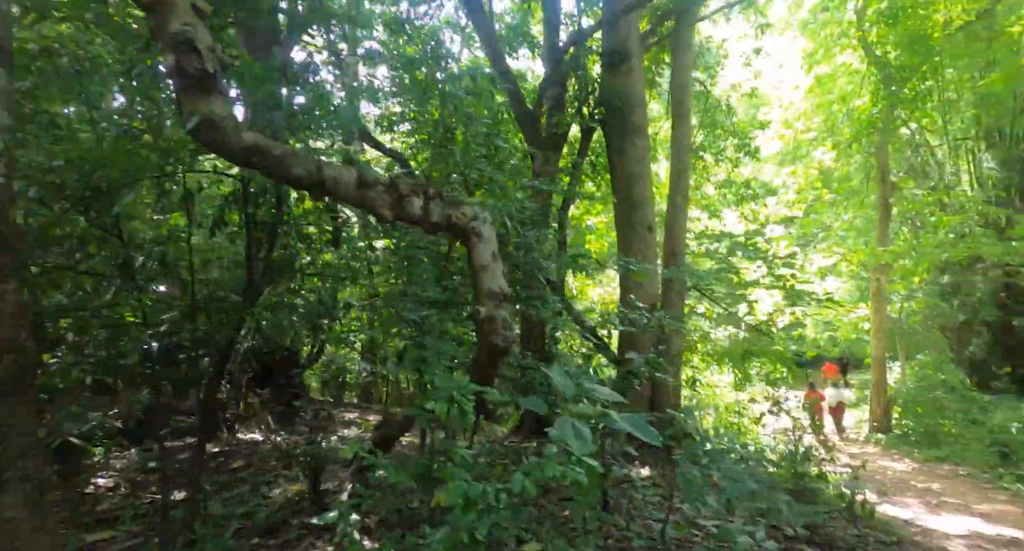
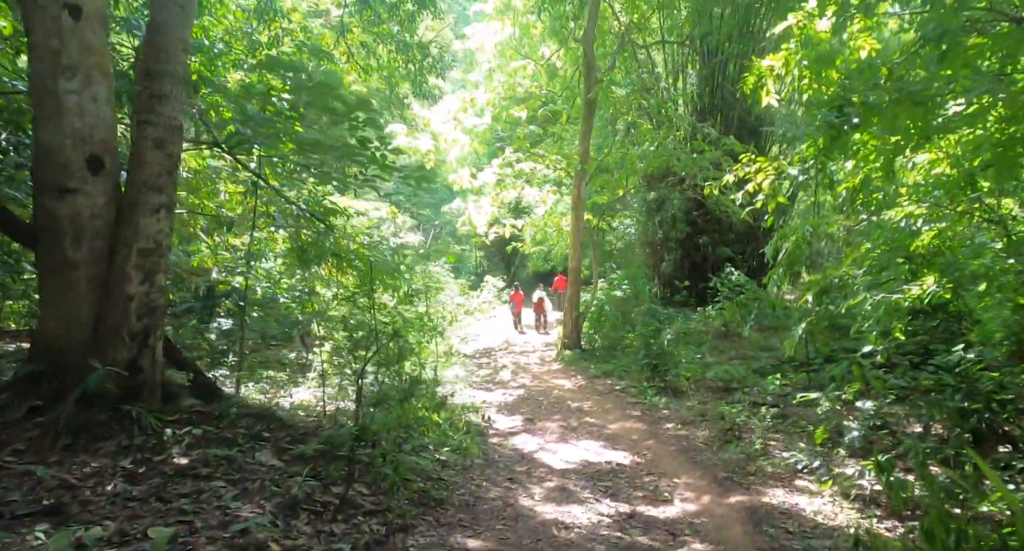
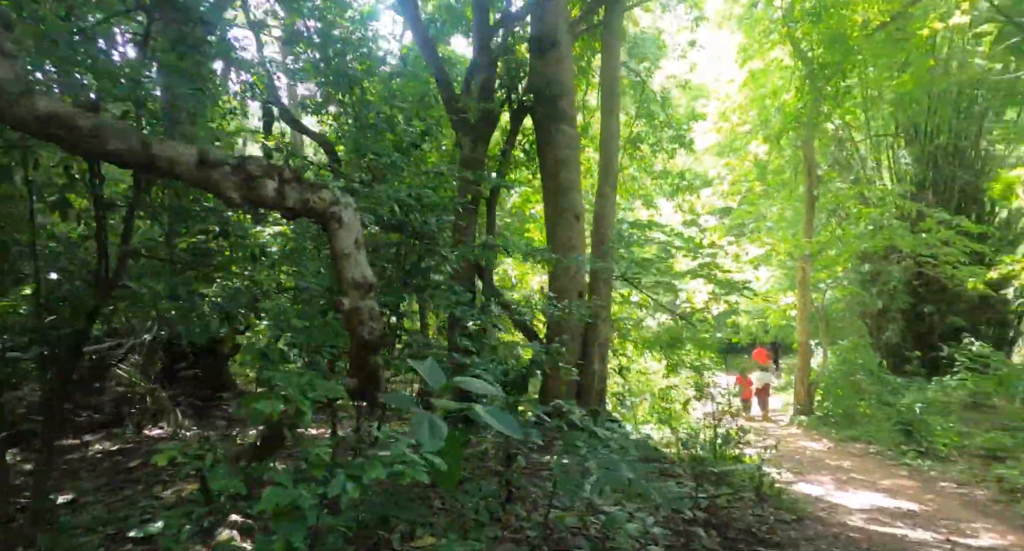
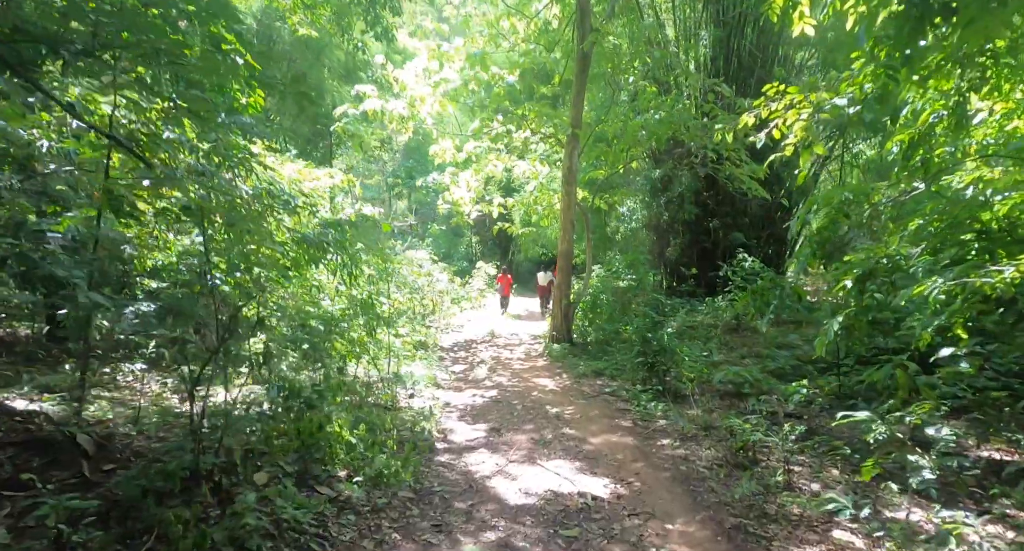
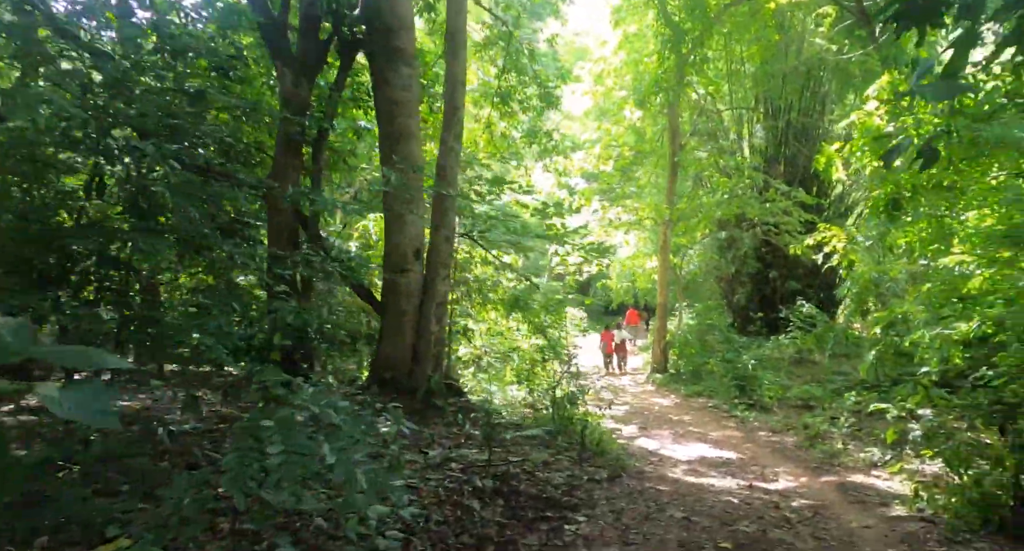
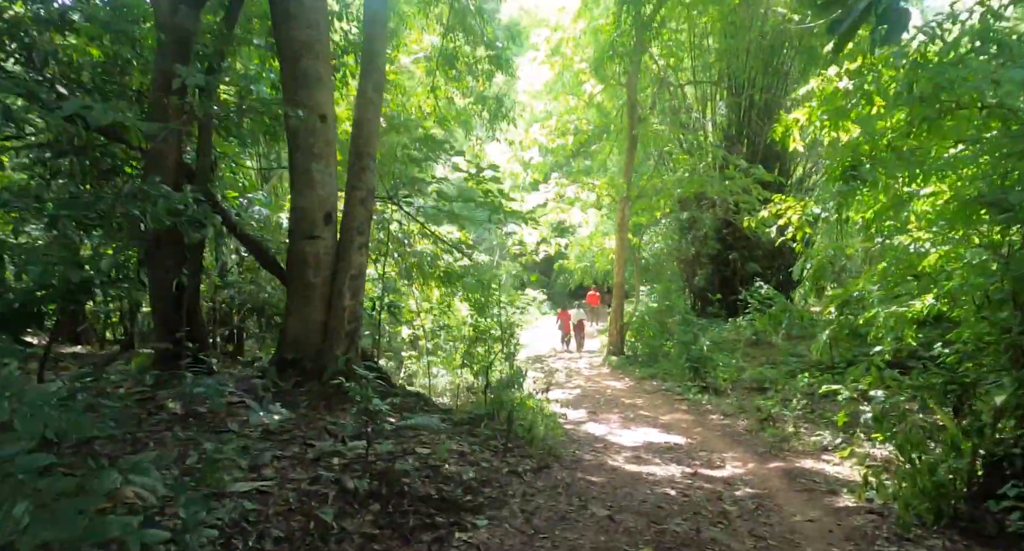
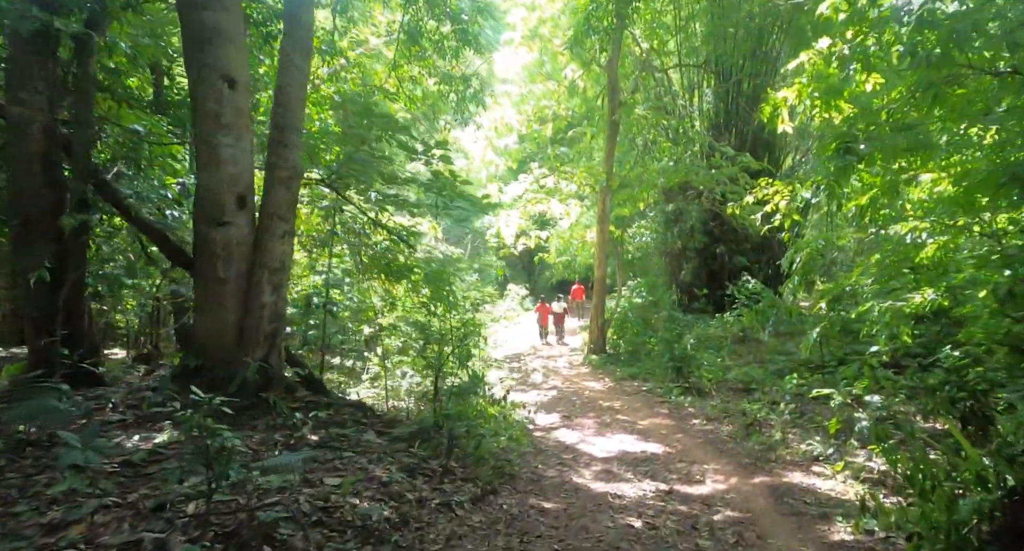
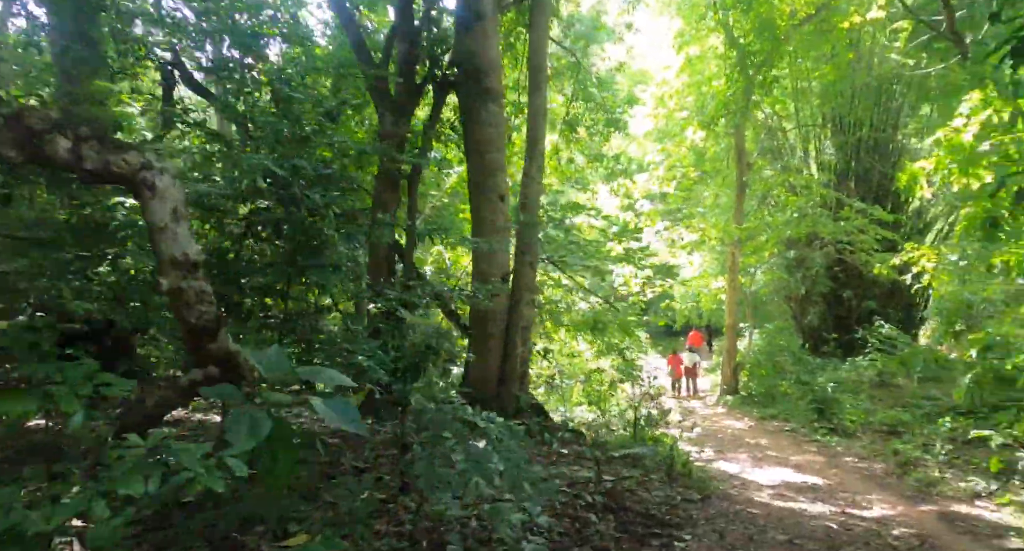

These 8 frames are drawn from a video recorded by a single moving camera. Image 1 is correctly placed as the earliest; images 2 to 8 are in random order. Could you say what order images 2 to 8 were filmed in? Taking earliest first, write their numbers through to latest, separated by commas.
3, 8, 5, 6, 7, 2, 4
